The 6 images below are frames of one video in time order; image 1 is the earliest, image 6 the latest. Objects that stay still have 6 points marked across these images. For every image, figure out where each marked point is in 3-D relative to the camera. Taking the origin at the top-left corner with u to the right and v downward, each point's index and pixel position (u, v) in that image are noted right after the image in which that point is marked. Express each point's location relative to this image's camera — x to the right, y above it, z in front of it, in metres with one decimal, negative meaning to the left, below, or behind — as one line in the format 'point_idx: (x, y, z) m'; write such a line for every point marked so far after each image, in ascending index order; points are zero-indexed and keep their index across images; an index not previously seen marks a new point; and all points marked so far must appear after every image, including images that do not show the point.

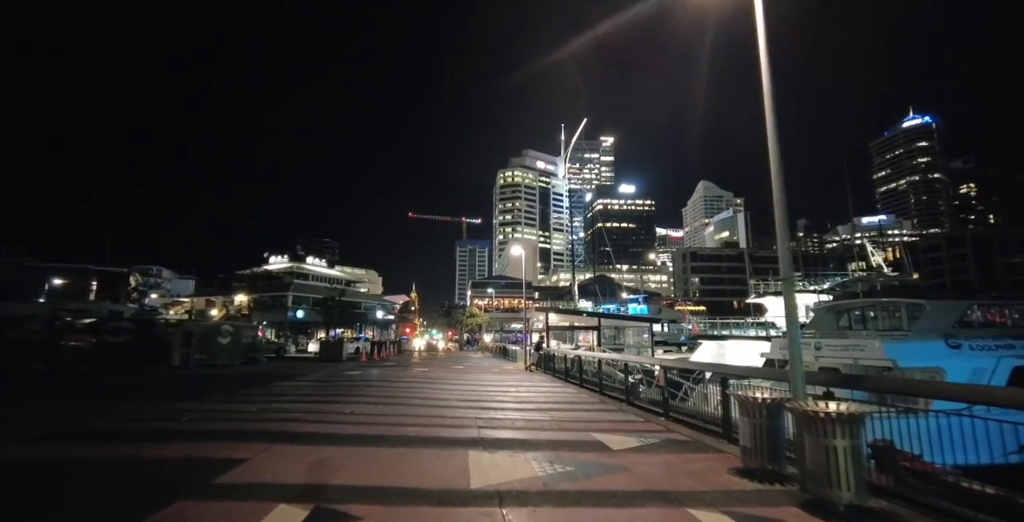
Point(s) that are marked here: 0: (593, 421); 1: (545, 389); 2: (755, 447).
0: (+1.6, -3.0, +7.7) m
1: (+1.0, -3.8, +12.4) m
2: (+2.6, -2.0, +4.6) m
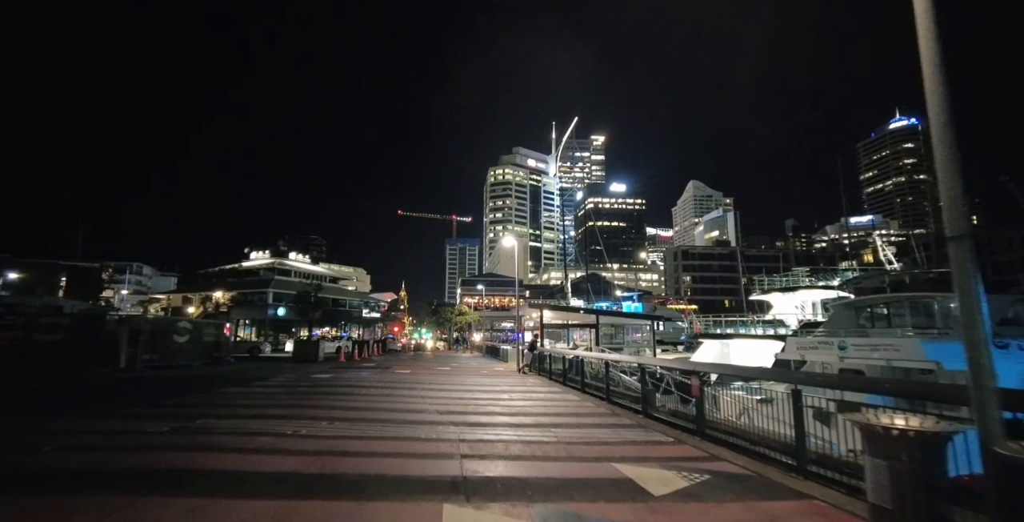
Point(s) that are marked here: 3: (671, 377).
0: (+1.5, -2.7, +6.0) m
1: (+0.8, -3.5, +10.7) m
2: (+2.6, -1.7, +2.9) m
3: (+3.0, -2.4, +8.9) m
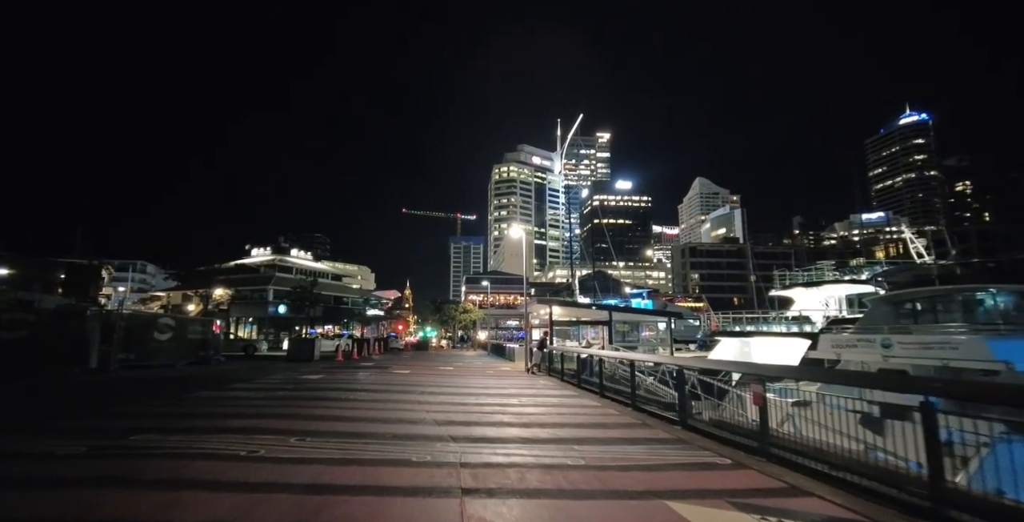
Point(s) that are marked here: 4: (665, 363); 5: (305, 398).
0: (+1.7, -2.3, +4.7) m
1: (+1.0, -3.1, +9.3) m
2: (+2.8, -1.4, +1.5) m
3: (+3.2, -2.1, +7.5) m
4: (+3.0, -2.0, +8.1) m
5: (-5.0, -3.3, +10.2) m
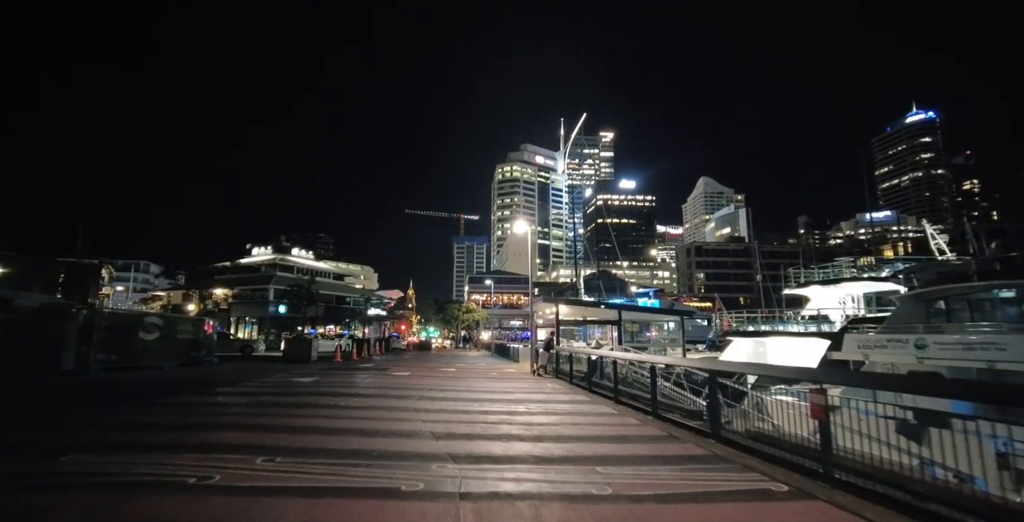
0: (+1.8, -2.2, +3.8) m
1: (+1.2, -3.0, +8.5) m
2: (+2.9, -1.3, +0.7) m
3: (+3.3, -1.9, +6.6) m
4: (+3.1, -1.8, +7.2) m
5: (-4.9, -3.2, +9.3) m
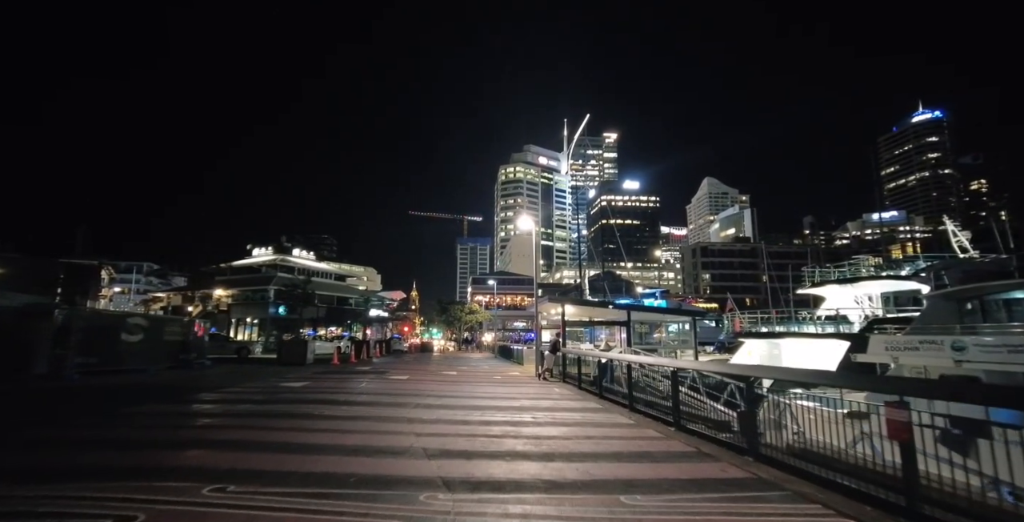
0: (+1.8, -2.0, +3.0) m
1: (+1.2, -2.9, +7.6) m
2: (+2.9, -1.1, -0.2) m
3: (+3.4, -1.8, +5.8) m
4: (+3.2, -1.7, +6.3) m
5: (-4.8, -3.1, +8.5) m
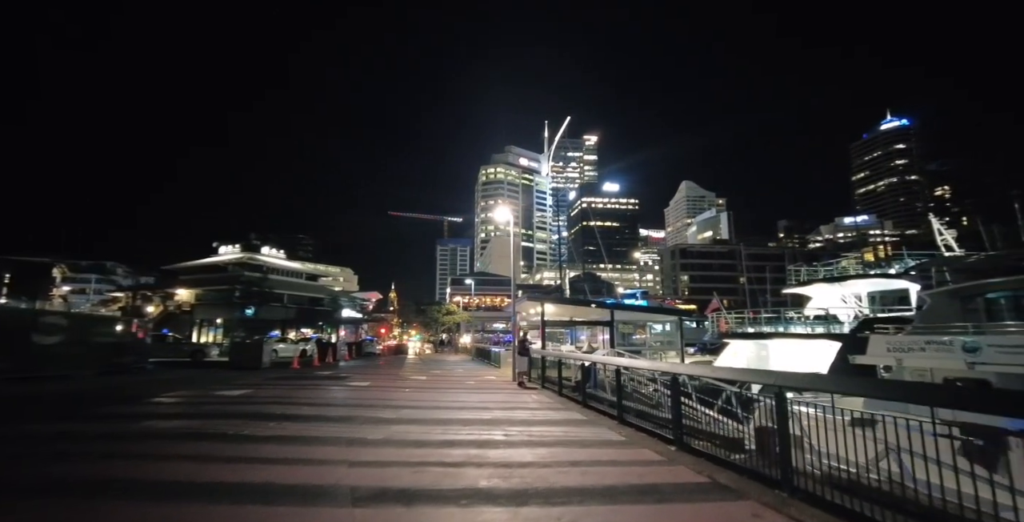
0: (+1.5, -1.8, +1.7) m
1: (+0.8, -2.6, +6.3) m
2: (+2.7, -0.8, -1.4) m
3: (+3.0, -1.5, +4.6) m
4: (+2.7, -1.4, +5.1) m
5: (-5.3, -2.8, +7.0) m
